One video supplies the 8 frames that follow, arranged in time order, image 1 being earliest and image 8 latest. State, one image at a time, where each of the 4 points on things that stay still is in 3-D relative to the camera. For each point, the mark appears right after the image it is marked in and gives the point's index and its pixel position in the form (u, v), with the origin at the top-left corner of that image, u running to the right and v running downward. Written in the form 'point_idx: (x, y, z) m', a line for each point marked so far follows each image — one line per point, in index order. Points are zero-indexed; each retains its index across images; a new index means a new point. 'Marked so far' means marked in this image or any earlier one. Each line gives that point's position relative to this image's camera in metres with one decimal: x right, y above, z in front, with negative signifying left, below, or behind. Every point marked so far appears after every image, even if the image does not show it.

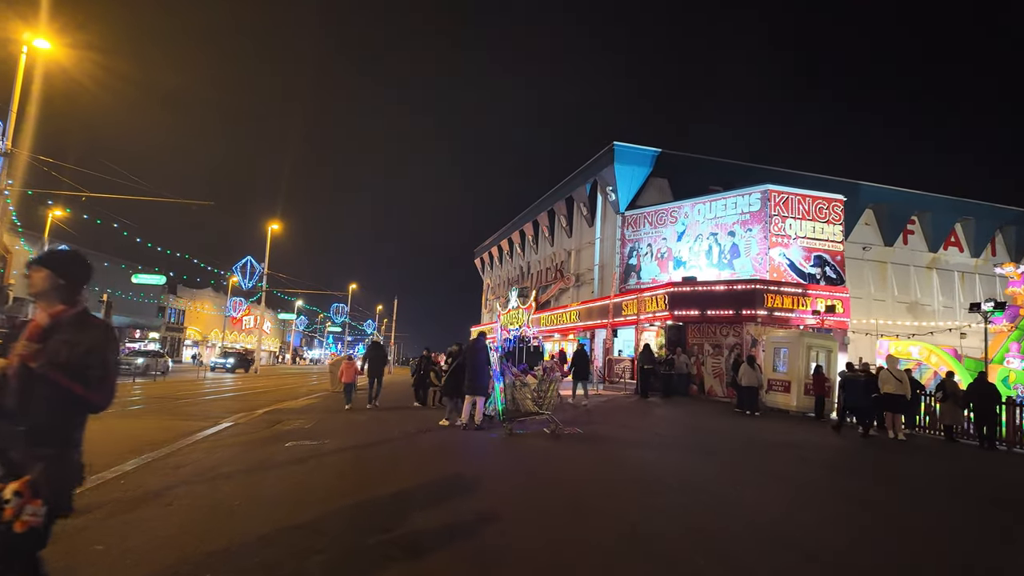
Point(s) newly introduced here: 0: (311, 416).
0: (-4.6, -3.0, +12.8) m
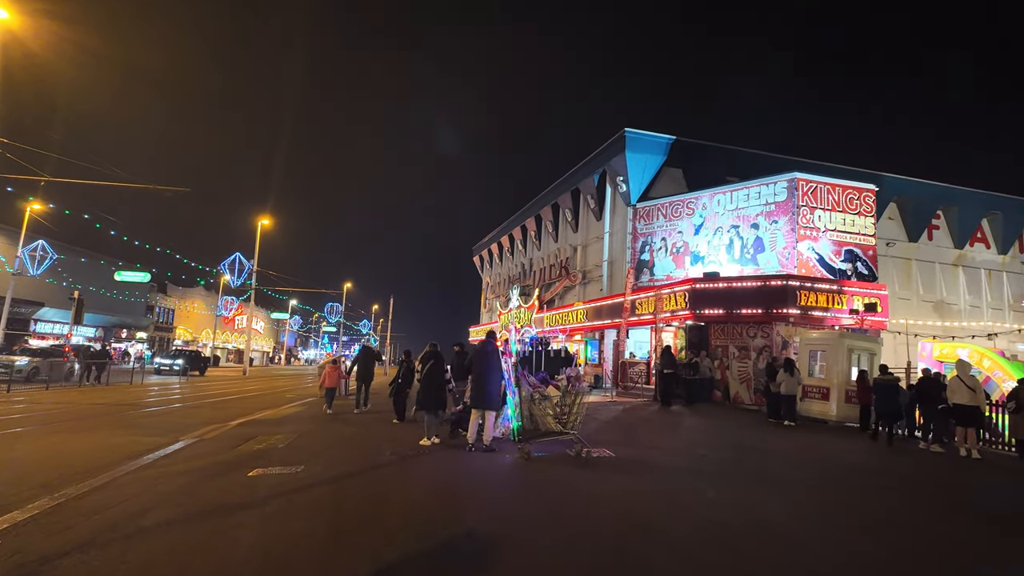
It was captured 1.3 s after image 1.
0: (-4.4, -2.8, +11.1) m
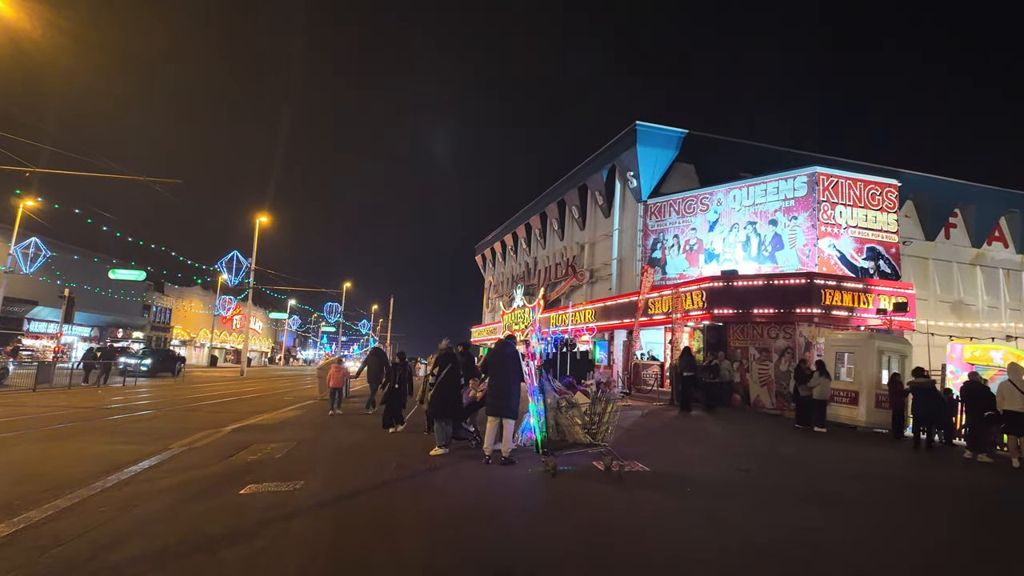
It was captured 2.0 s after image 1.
0: (-4.1, -2.8, +10.3) m
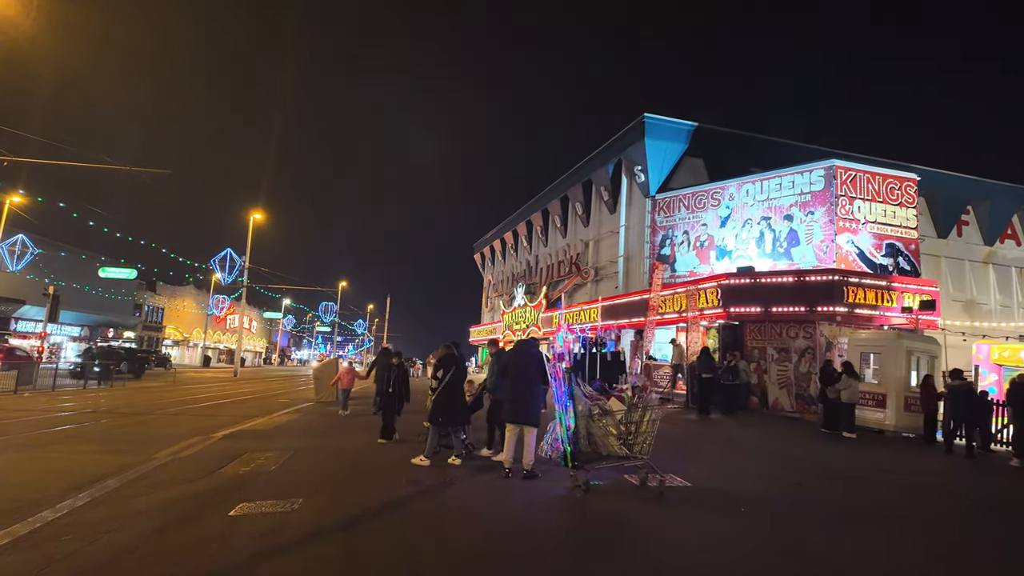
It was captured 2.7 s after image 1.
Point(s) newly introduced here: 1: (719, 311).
0: (-3.9, -2.7, +9.5) m
1: (+6.1, -0.7, +16.1) m
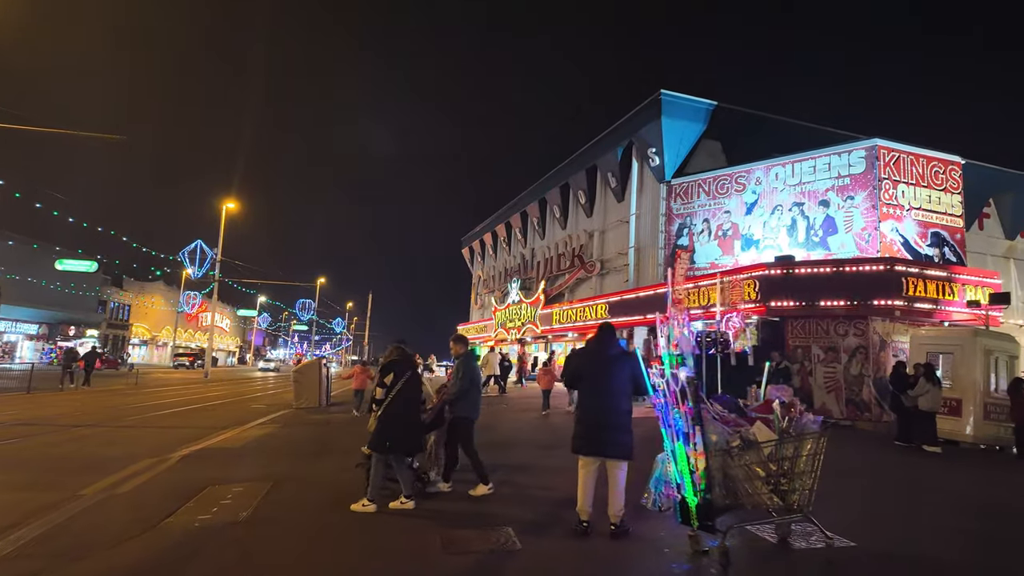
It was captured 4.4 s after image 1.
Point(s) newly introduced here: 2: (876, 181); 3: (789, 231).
0: (-3.4, -2.4, +7.3) m
1: (+6.4, -0.5, +14.3) m
2: (+10.4, +3.0, +15.8) m
3: (+8.5, +1.8, +17.0) m
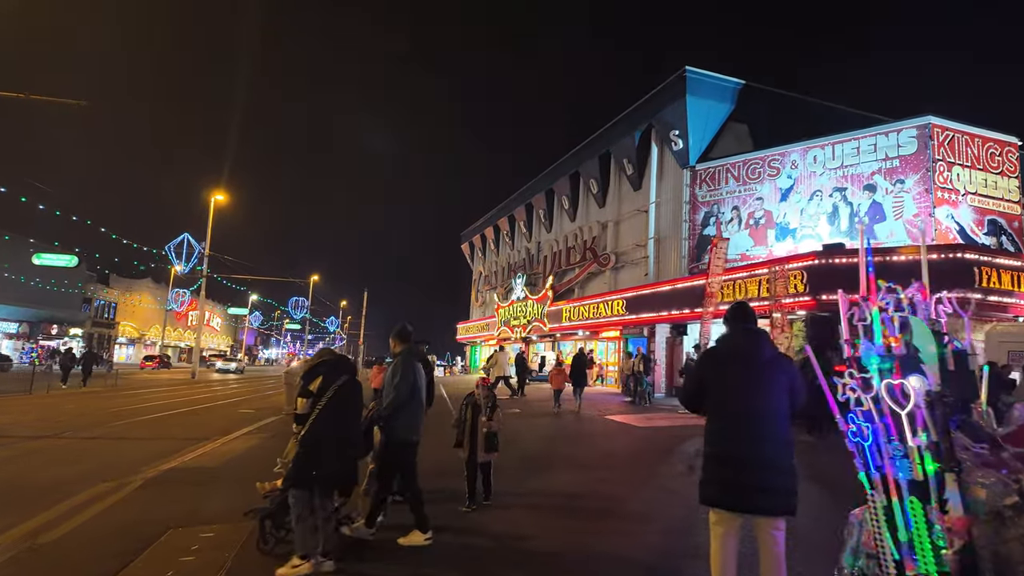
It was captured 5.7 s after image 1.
0: (-2.8, -2.2, +5.7) m
1: (+6.8, -0.3, +12.8) m
2: (+10.9, +3.2, +14.3) m
3: (+9.0, +2.0, +15.5) m
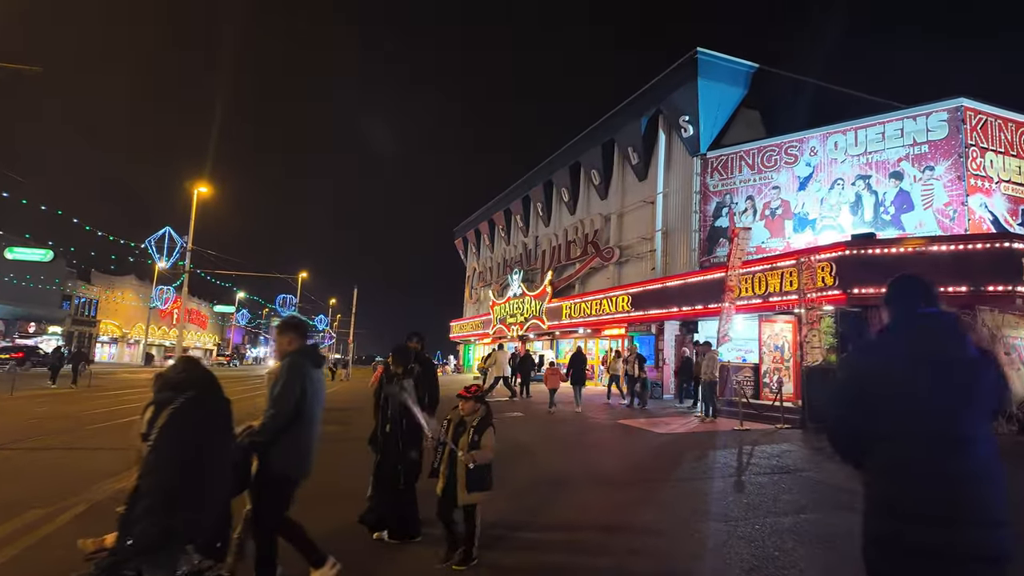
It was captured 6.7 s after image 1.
0: (-2.6, -2.1, +4.6) m
1: (+6.9, -0.1, +11.8) m
2: (+10.9, +3.4, +13.4) m
3: (+9.0, +2.1, +14.6) m
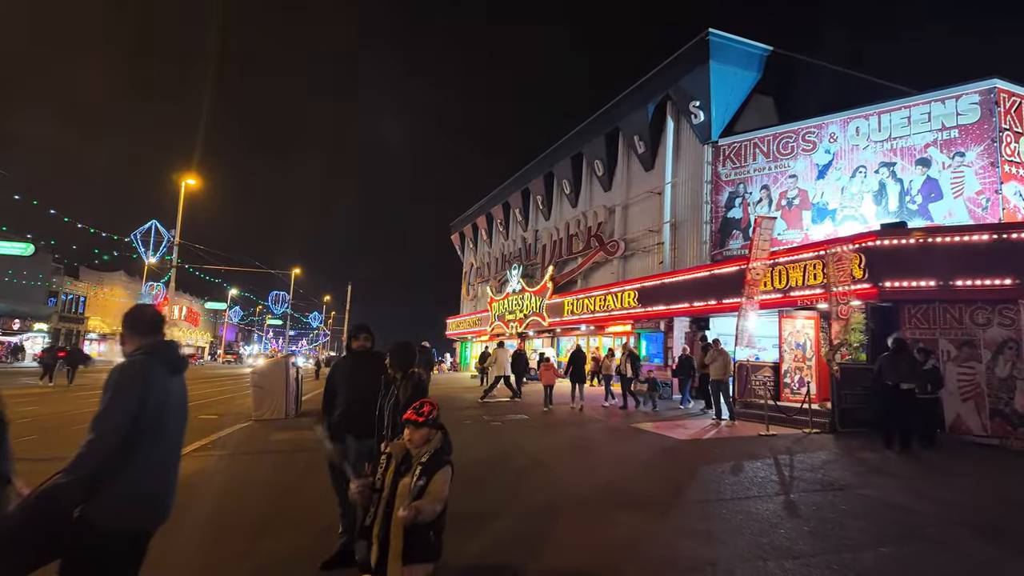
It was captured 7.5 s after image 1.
0: (-2.5, -2.0, +3.7) m
1: (+7.0, 0.0, +11.0) m
2: (+11.0, +3.5, +12.6) m
3: (+9.1, +2.3, +13.7) m
